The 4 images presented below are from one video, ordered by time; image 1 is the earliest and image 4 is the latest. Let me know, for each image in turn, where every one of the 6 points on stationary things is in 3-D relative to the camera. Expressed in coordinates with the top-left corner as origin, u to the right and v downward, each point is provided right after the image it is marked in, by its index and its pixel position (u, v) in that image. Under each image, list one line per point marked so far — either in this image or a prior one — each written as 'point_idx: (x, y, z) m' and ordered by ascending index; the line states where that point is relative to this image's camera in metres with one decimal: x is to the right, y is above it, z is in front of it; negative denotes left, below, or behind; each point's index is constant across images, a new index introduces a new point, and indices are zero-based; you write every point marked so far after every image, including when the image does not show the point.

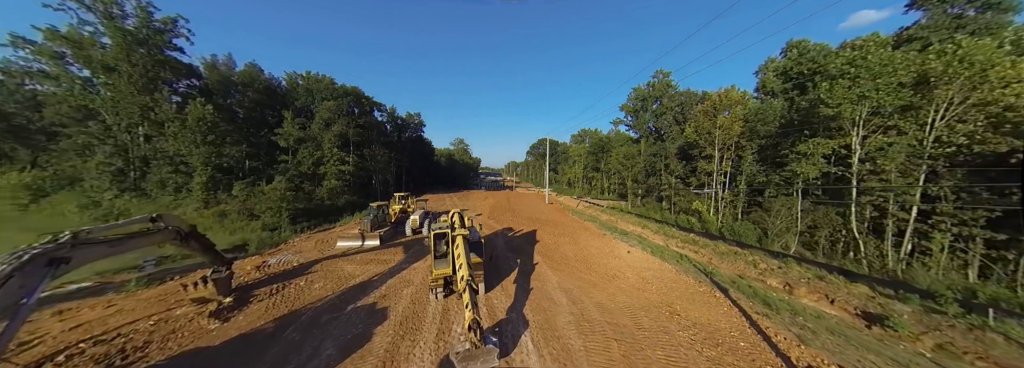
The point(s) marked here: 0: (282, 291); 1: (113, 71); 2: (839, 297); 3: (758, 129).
0: (-6.1, -2.8, +6.2) m
1: (-30.2, +8.5, +17.7) m
2: (+11.1, -3.8, +8.0) m
3: (+16.5, +3.7, +15.7) m
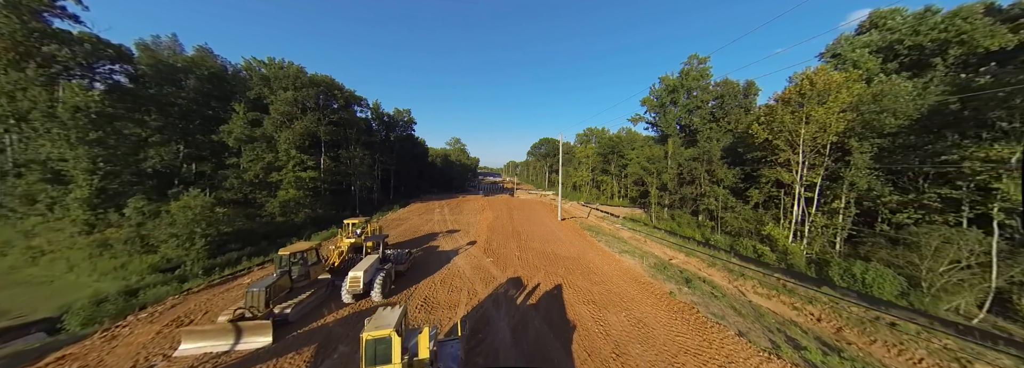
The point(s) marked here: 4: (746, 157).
0: (-5.7, -3.7, +1.2) m
1: (-29.9, +7.7, +12.7) m
2: (+11.4, -4.7, +3.1) m
3: (+16.8, +2.8, +10.8) m
4: (+17.5, +2.0, +17.6) m
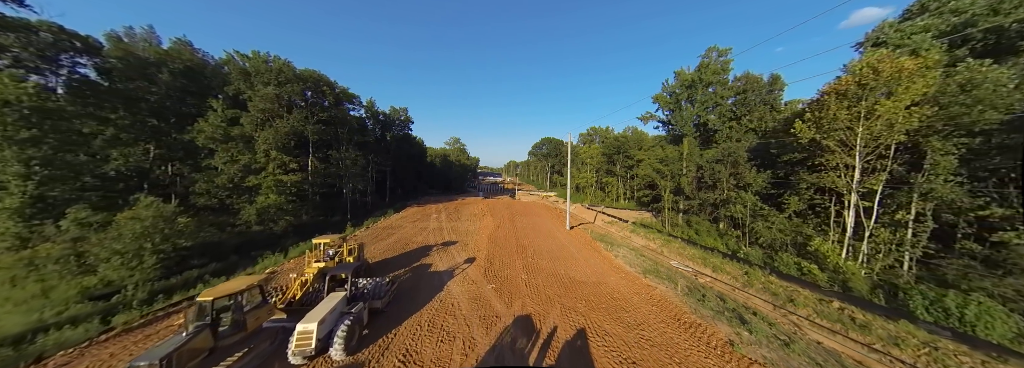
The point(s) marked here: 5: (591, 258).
0: (-5.5, -4.1, -0.6) m
1: (-29.7, +7.3, +10.8) m
2: (+11.6, -5.1, +1.2) m
3: (+17.1, +2.4, +8.9) m
4: (+17.8, +1.6, +15.7) m
5: (+4.1, -3.8, +12.2) m
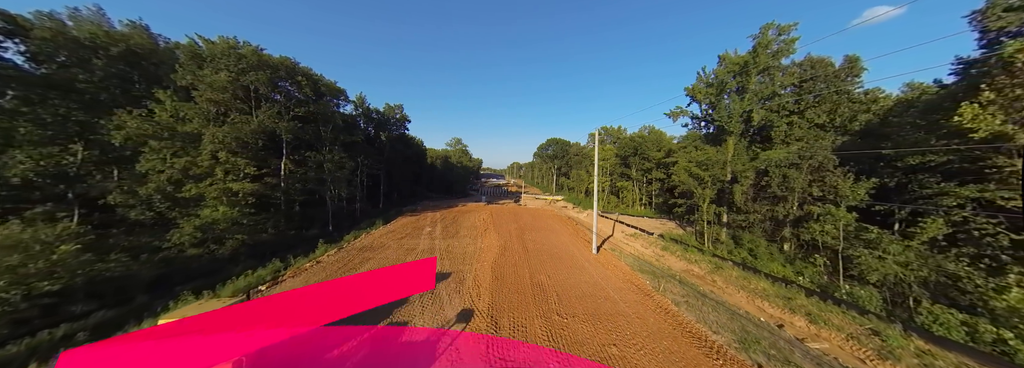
0: (-5.1, -4.5, -4.5) m
1: (-29.1, +6.9, +7.4) m
2: (+12.0, -5.6, -2.9) m
3: (+17.6, +1.9, +4.8) m
4: (+18.4, +1.0, +11.5) m
5: (+4.7, -4.3, +8.2) m
